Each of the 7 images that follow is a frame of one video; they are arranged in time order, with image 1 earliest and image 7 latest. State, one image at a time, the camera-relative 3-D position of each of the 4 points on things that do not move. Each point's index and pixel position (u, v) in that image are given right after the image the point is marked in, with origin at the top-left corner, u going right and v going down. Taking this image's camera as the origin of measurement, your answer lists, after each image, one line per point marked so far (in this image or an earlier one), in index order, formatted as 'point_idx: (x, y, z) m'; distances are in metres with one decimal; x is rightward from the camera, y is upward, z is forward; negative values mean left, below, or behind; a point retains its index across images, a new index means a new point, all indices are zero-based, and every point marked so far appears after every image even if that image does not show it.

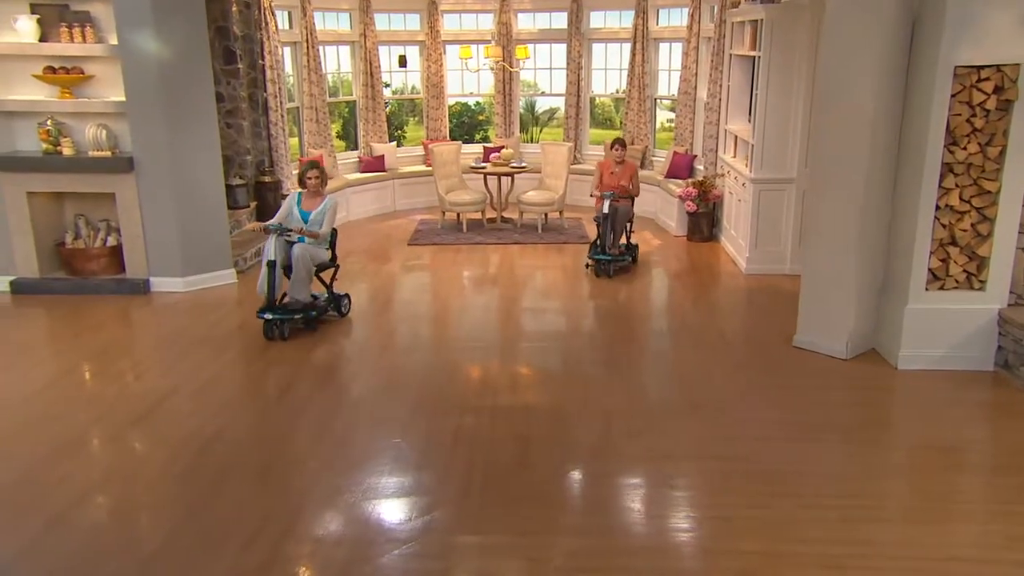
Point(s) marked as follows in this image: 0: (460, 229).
0: (-0.6, +0.8, +7.8) m
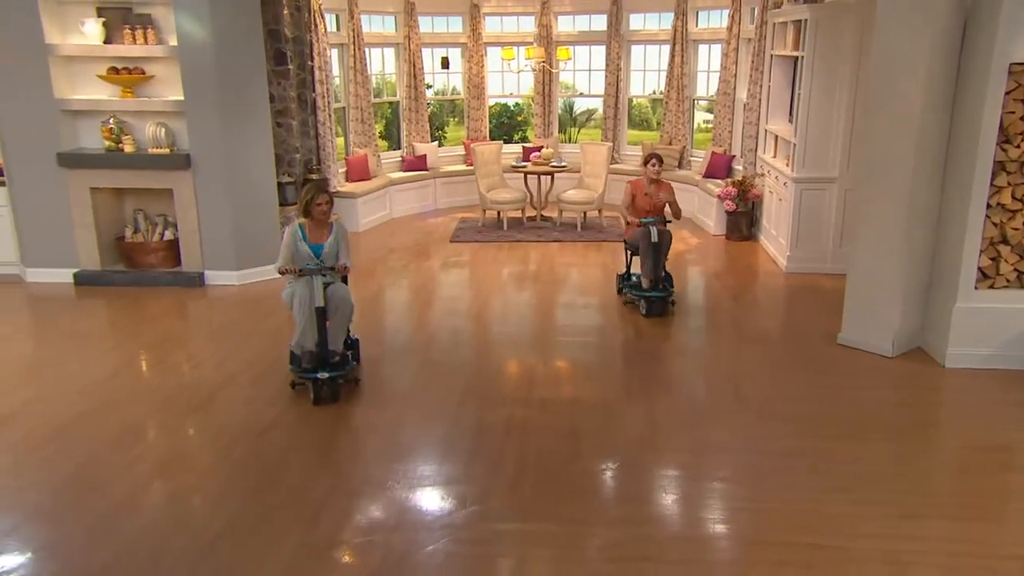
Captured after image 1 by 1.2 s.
0: (-0.2, +0.8, +7.9) m
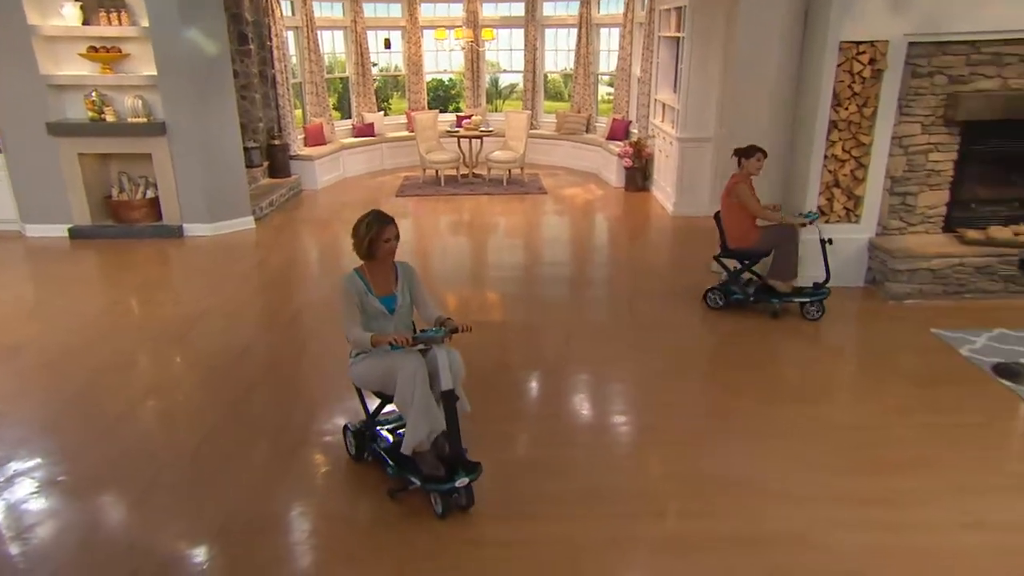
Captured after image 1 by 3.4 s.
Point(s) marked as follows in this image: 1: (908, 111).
0: (-1.0, +1.3, +8.8) m
1: (+3.0, +1.4, +4.9) m
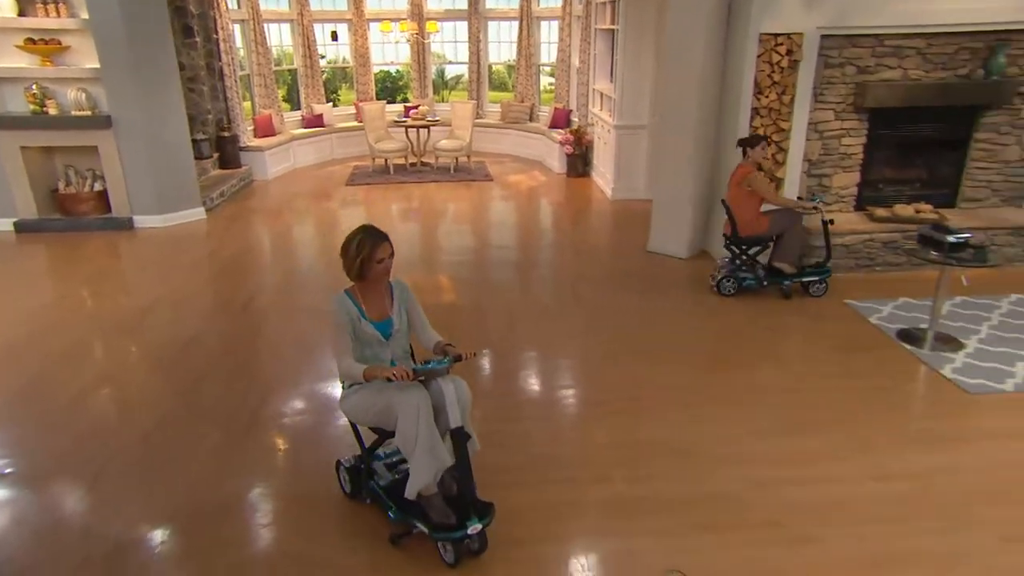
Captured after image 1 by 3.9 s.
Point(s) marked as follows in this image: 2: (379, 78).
0: (-1.7, +1.5, +8.9) m
1: (+2.6, +1.6, +5.4) m
2: (-2.1, +3.4, +10.5) m
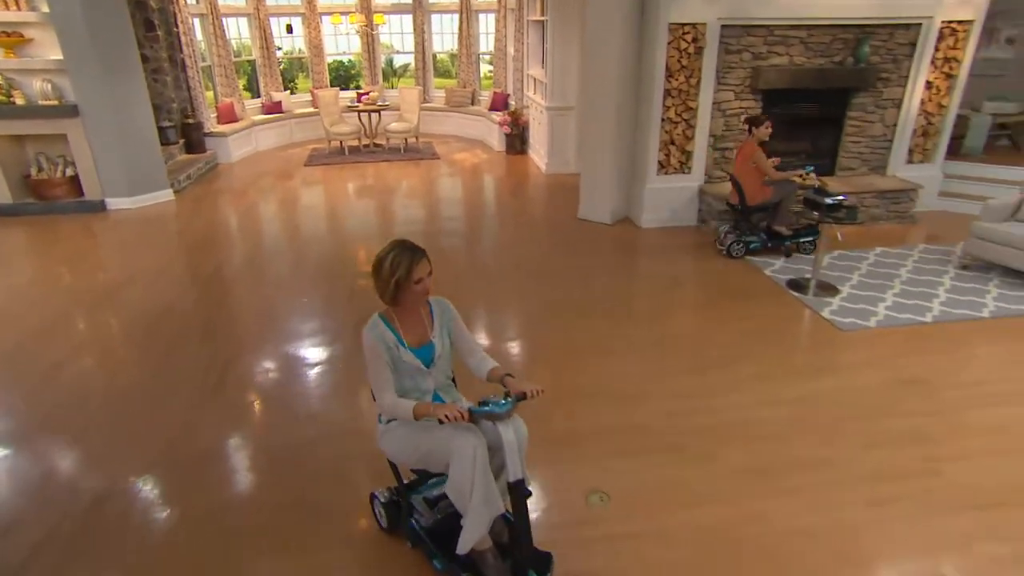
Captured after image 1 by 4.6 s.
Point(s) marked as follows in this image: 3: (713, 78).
0: (-2.5, +1.9, +9.4) m
1: (+2.0, +2.0, +6.1) m
2: (-3.1, +3.9, +10.9) m
3: (+1.9, +2.0, +6.1) m
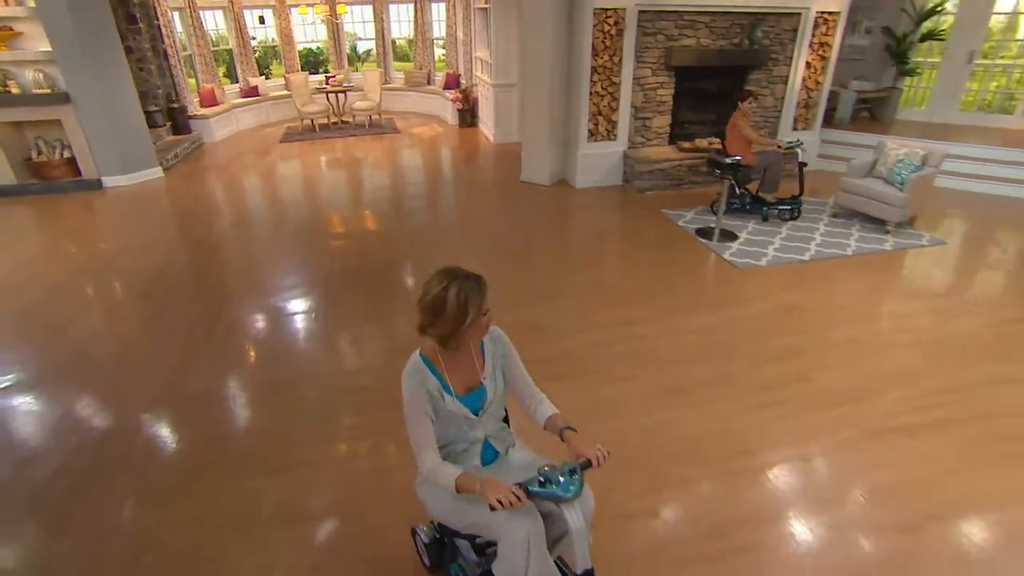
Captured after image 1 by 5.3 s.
0: (-3.2, +2.5, +10.1) m
1: (+1.5, +2.5, +7.1) m
2: (-4.0, +4.6, +11.3) m
3: (+1.3, +2.5, +7.0) m
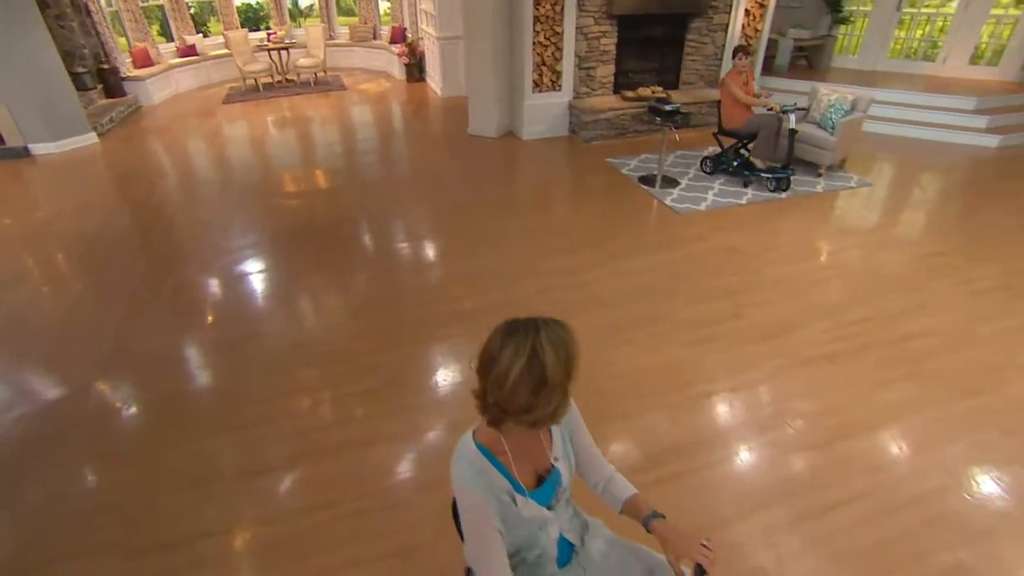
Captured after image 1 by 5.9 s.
0: (-4.0, +3.1, +9.9) m
1: (+0.9, +3.1, +7.2) m
2: (-4.9, +5.2, +11.0) m
3: (+0.7, +3.1, +7.1) m
